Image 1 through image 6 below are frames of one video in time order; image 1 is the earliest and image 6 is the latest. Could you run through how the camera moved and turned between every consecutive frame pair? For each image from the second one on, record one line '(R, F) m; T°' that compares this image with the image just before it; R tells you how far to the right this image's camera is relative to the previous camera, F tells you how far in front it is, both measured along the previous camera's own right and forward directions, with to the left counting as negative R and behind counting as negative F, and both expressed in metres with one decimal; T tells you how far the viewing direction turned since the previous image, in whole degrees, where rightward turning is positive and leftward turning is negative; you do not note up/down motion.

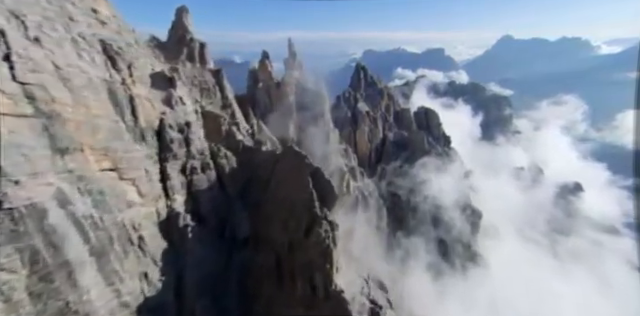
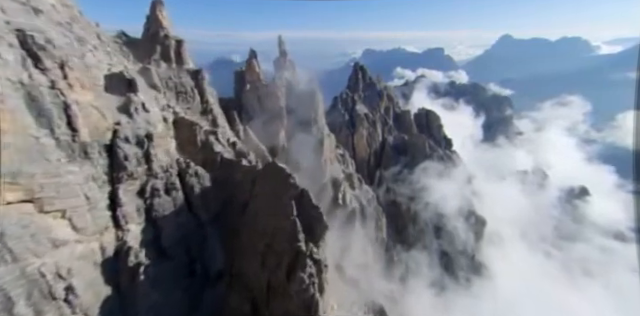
(+0.4, +1.7) m; 0°
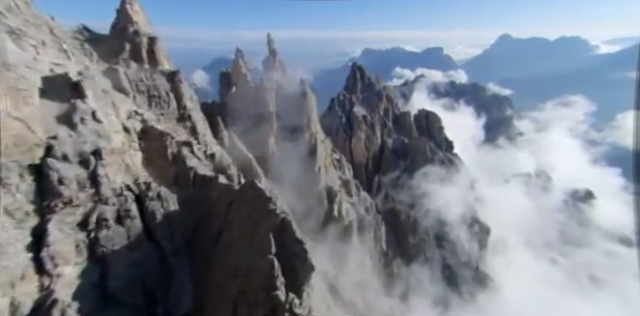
(+0.3, +1.6) m; 0°
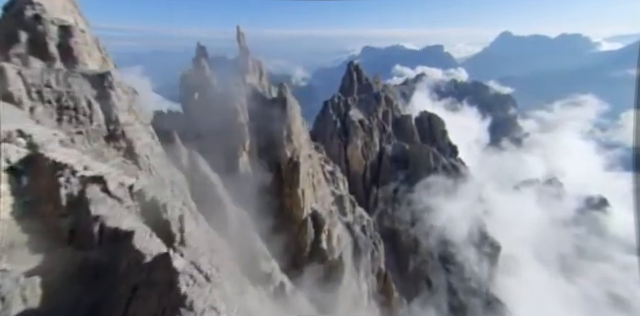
(+0.7, +3.2) m; 0°
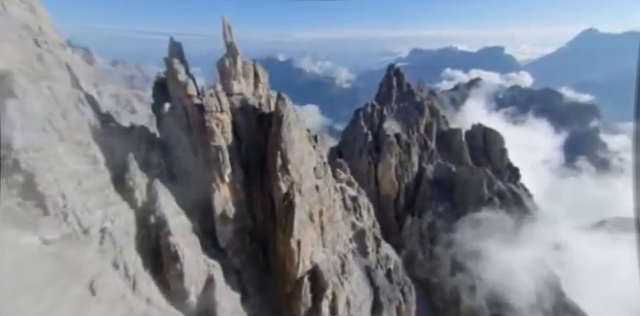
(+1.1, +4.0) m; -7°
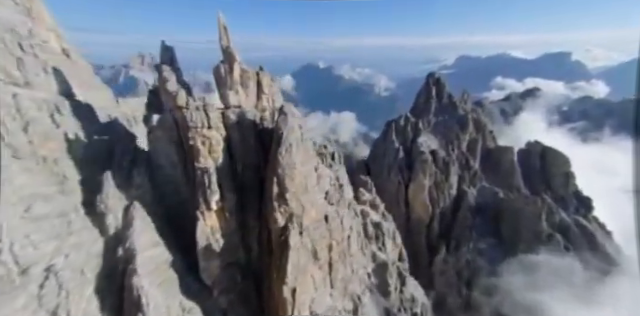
(+0.8, +1.9) m; -7°
